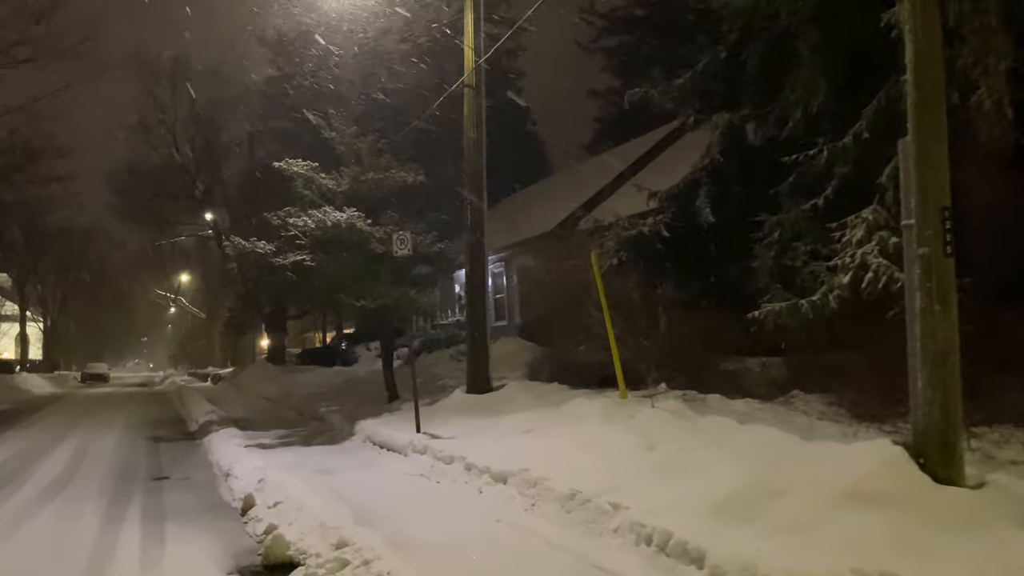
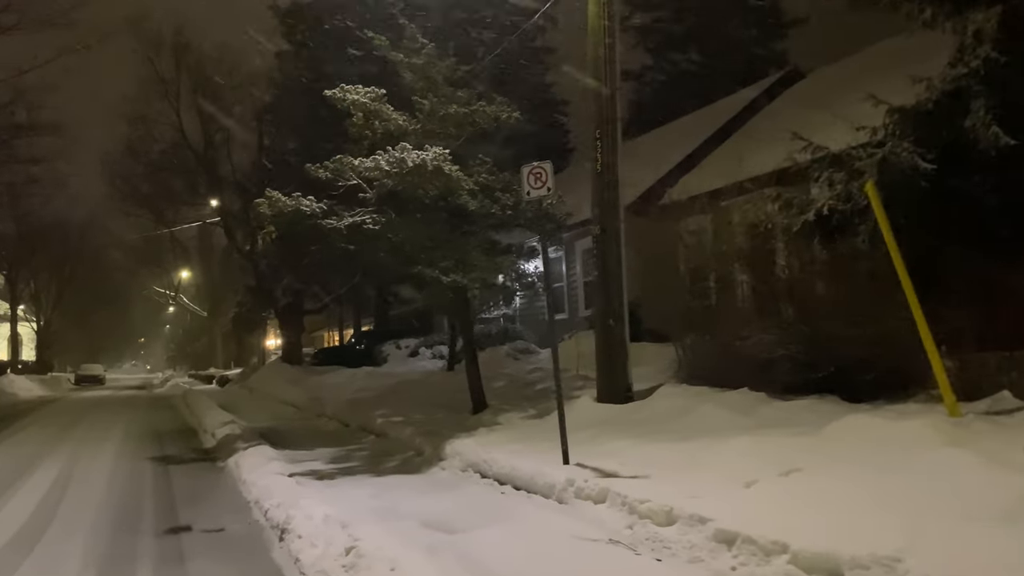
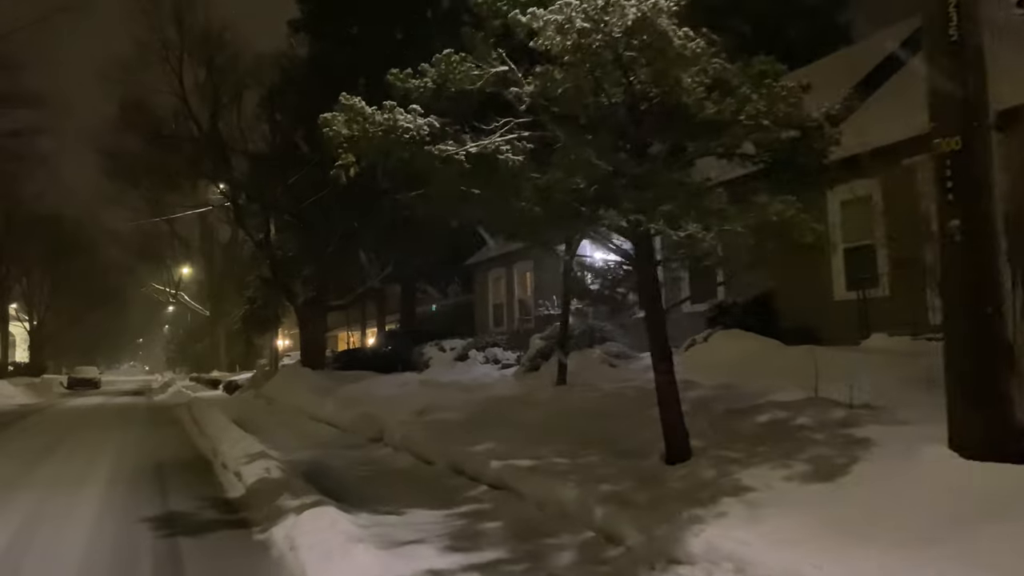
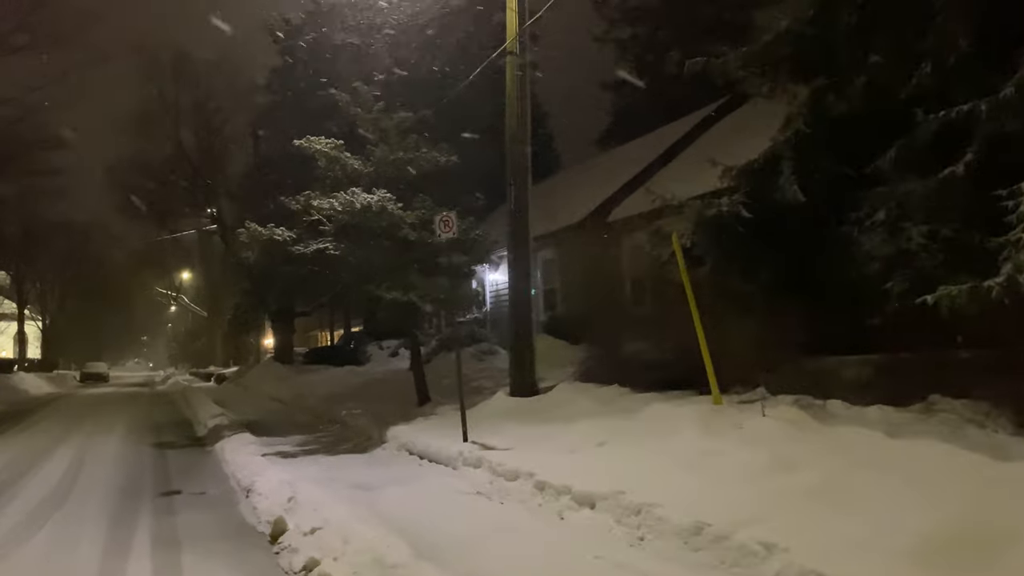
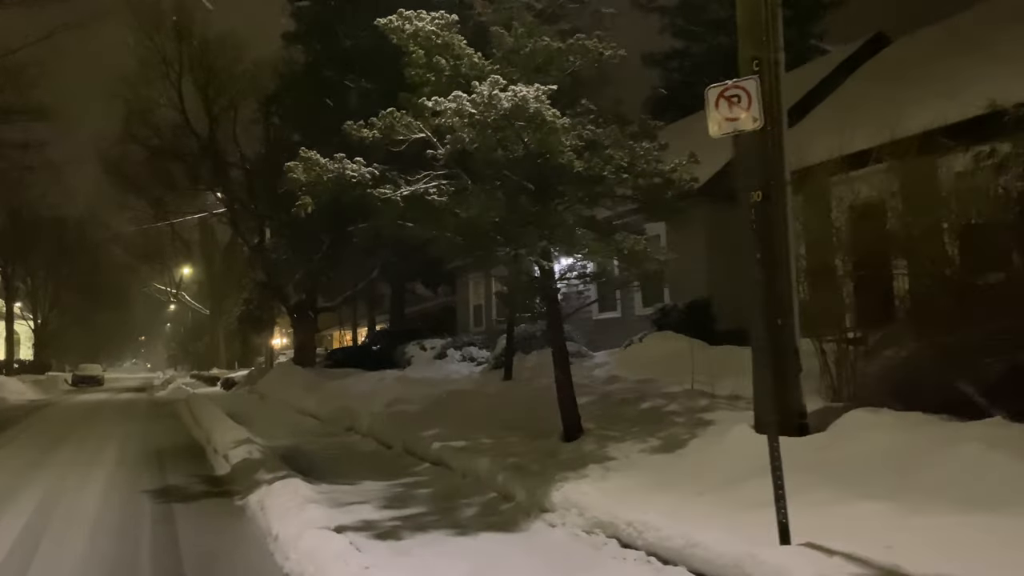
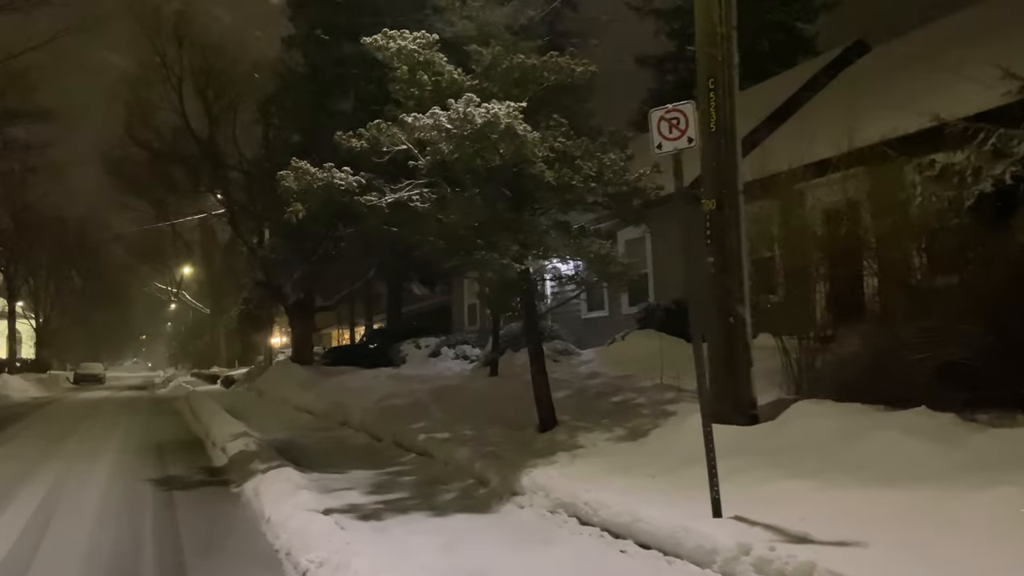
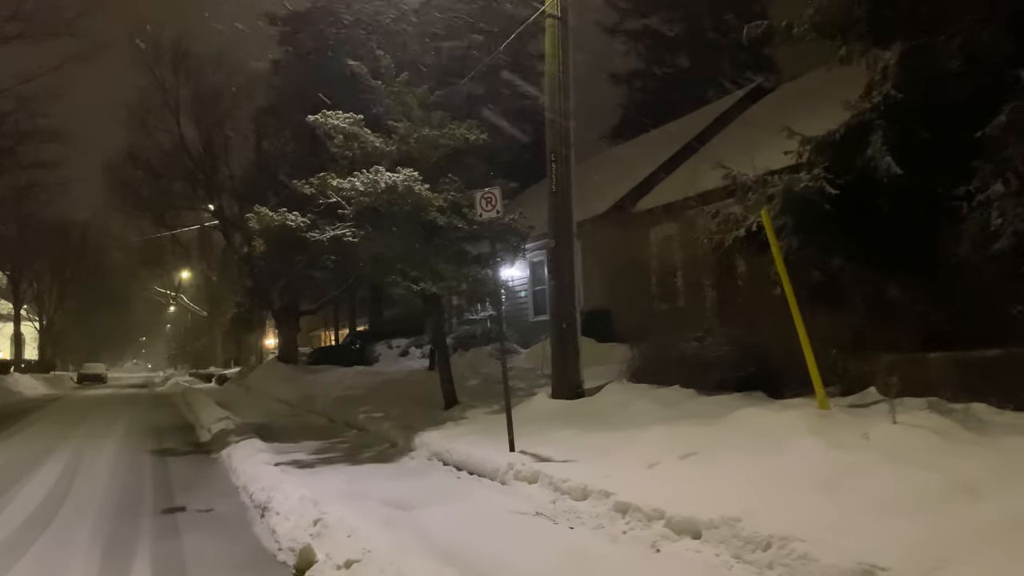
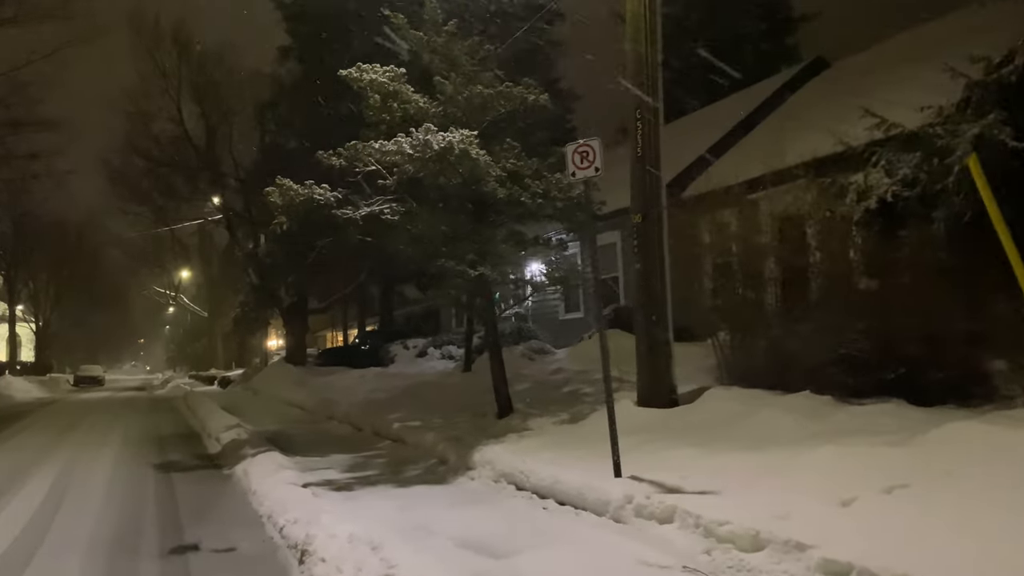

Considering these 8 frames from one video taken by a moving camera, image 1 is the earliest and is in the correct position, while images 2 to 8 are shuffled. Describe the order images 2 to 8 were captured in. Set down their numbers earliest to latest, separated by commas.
4, 7, 2, 8, 6, 5, 3
